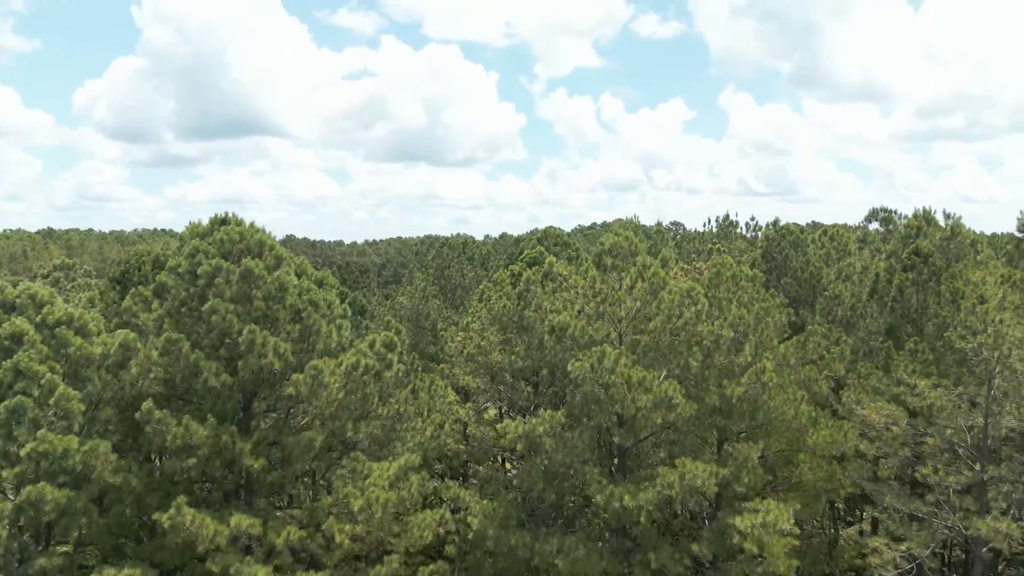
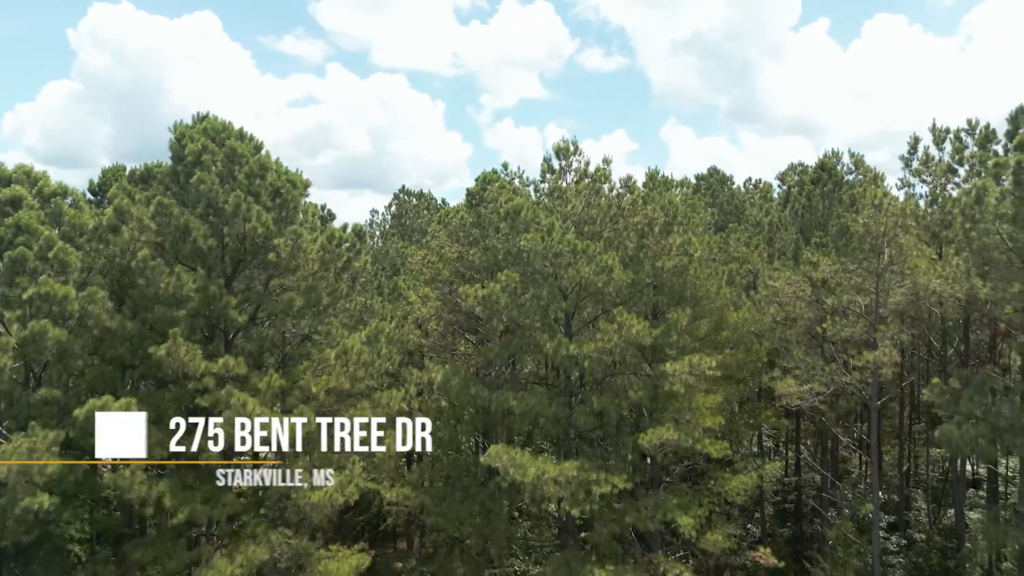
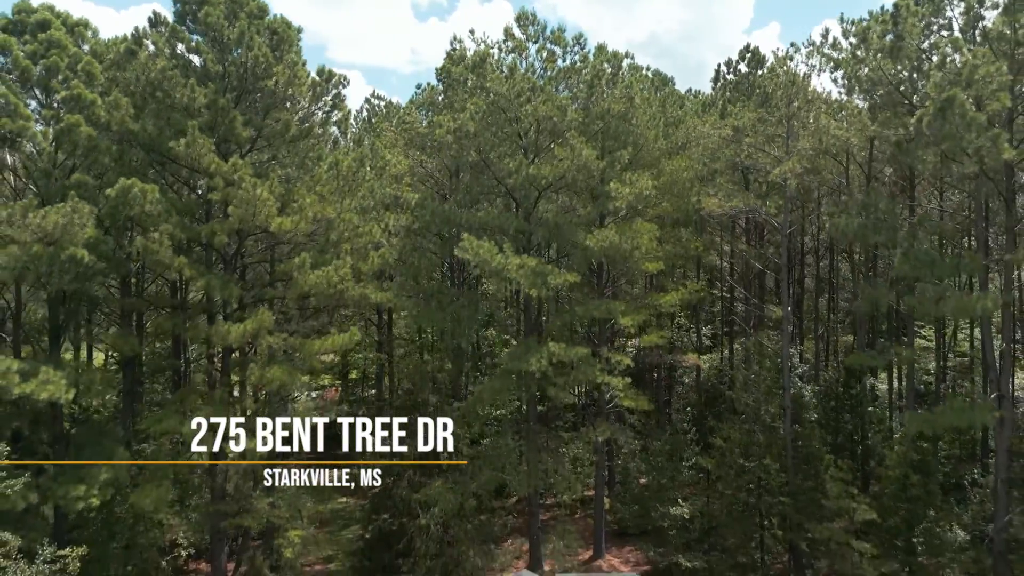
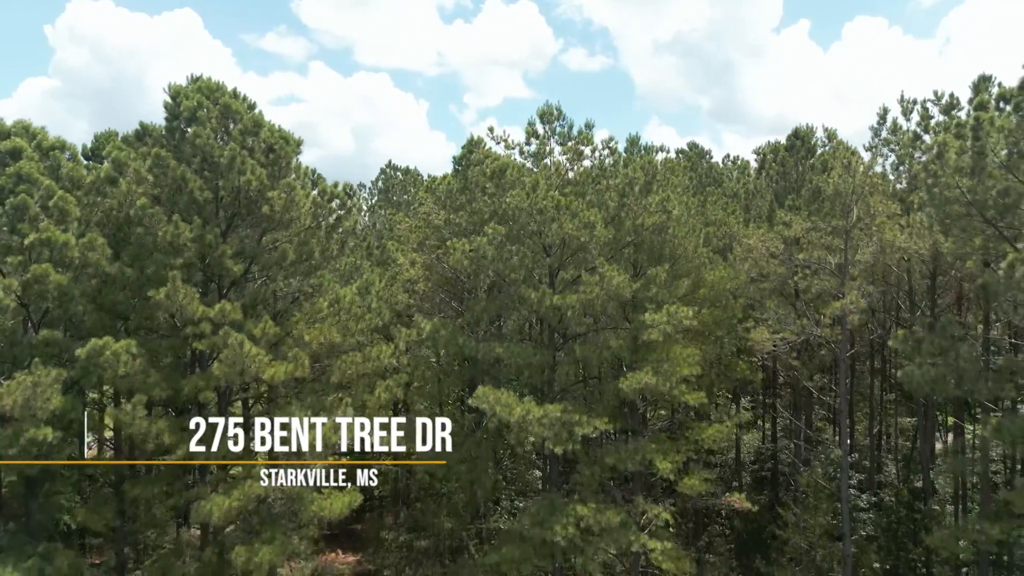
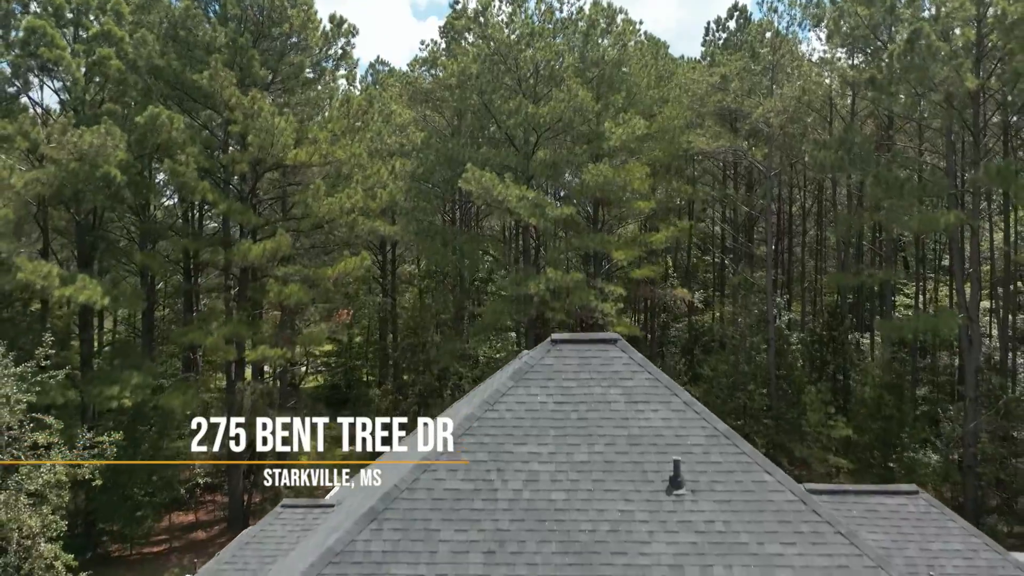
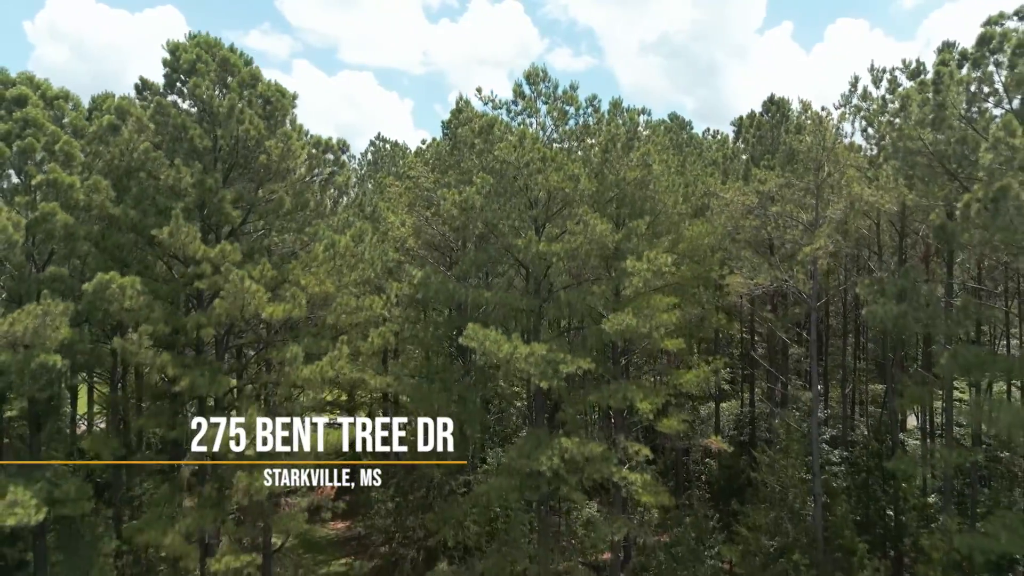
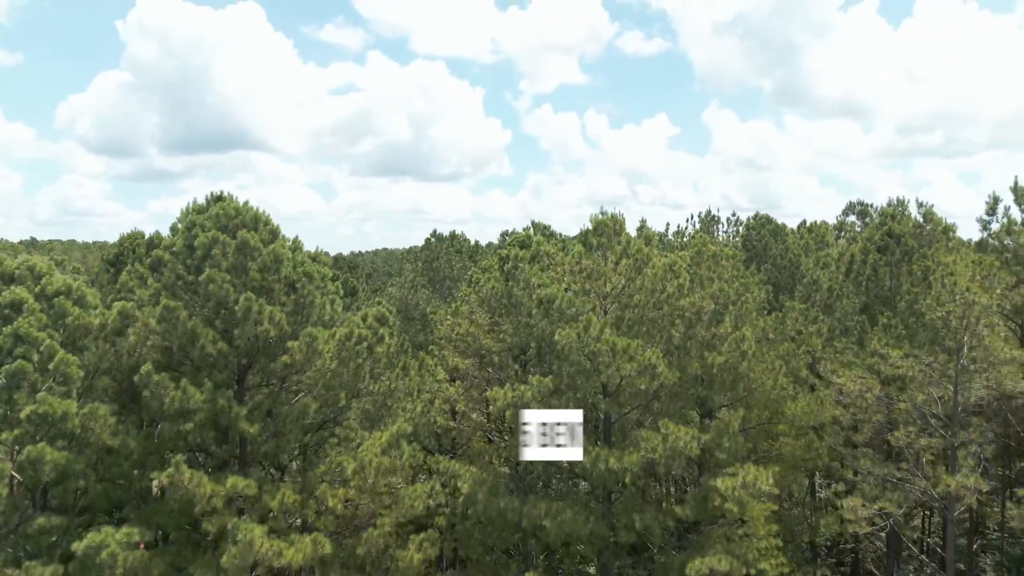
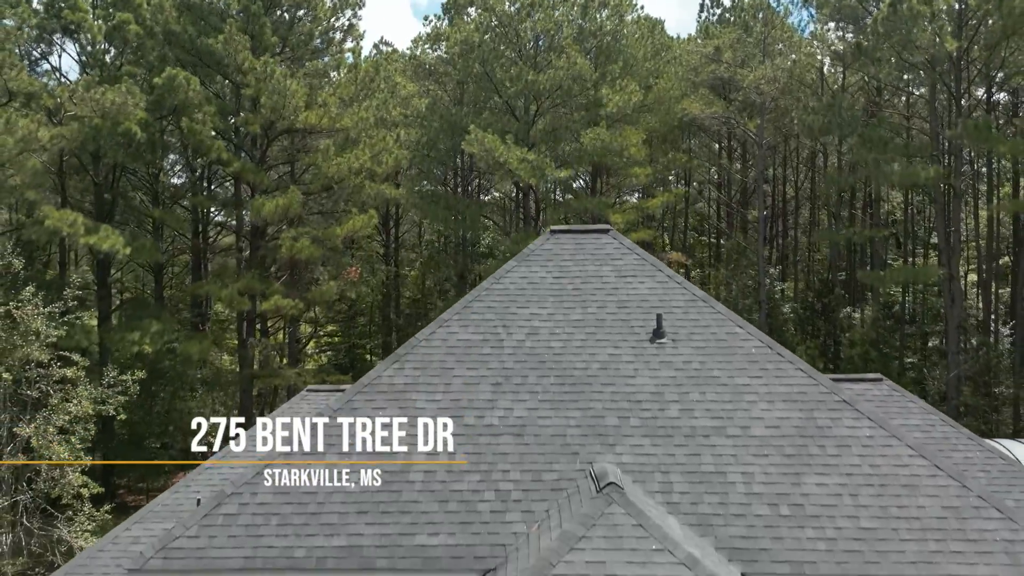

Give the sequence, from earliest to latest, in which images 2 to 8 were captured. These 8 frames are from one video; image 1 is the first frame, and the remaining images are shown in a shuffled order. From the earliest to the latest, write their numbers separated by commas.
7, 2, 4, 6, 3, 5, 8
